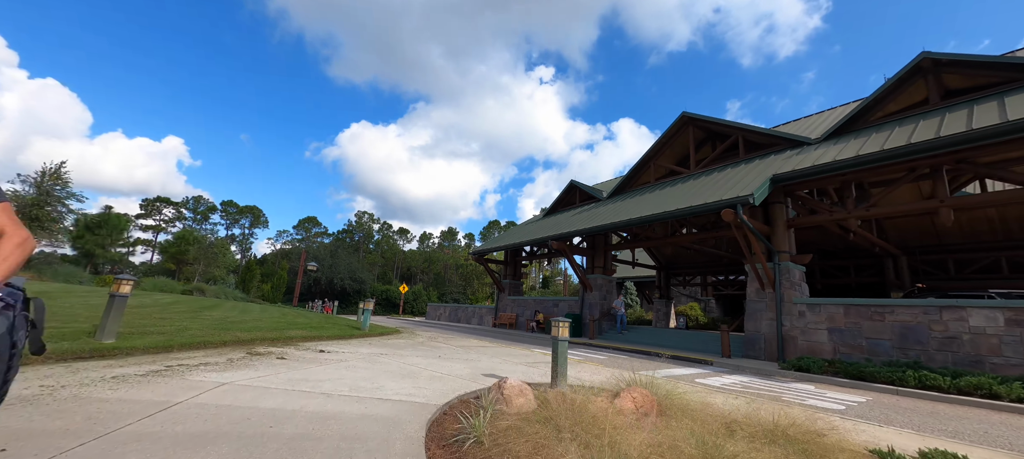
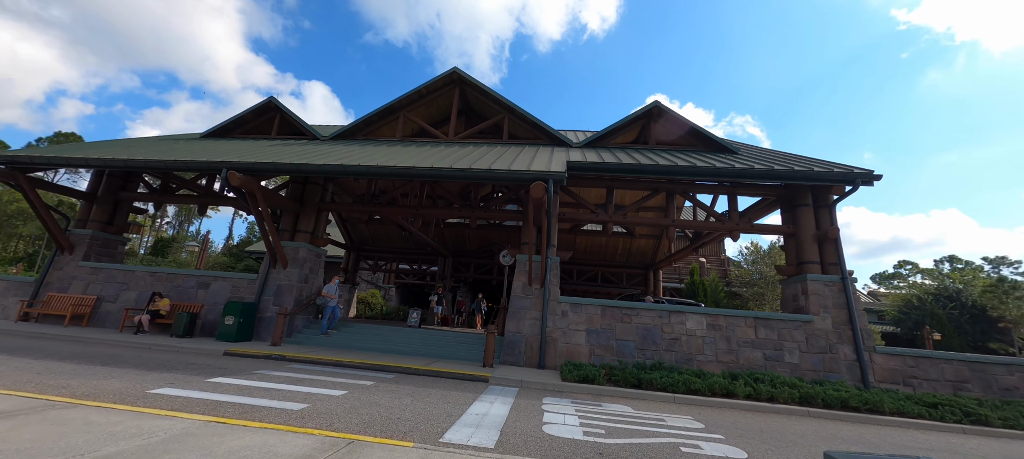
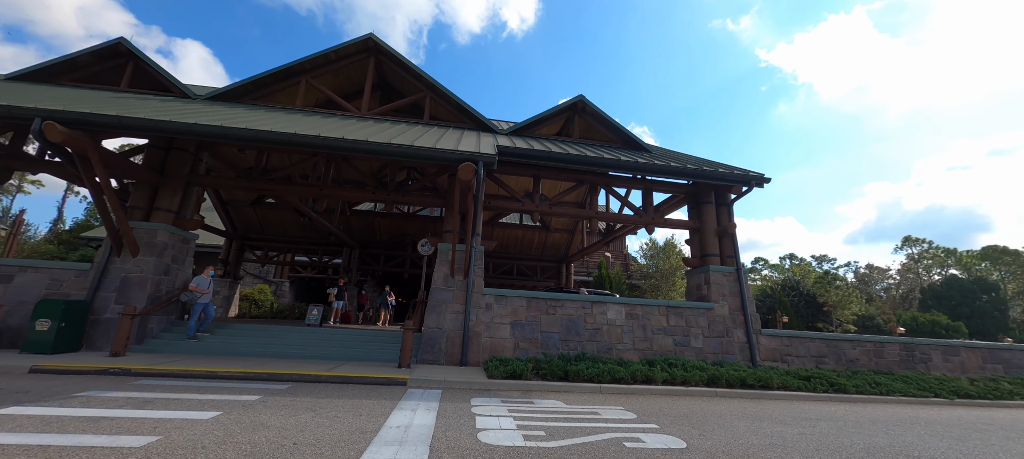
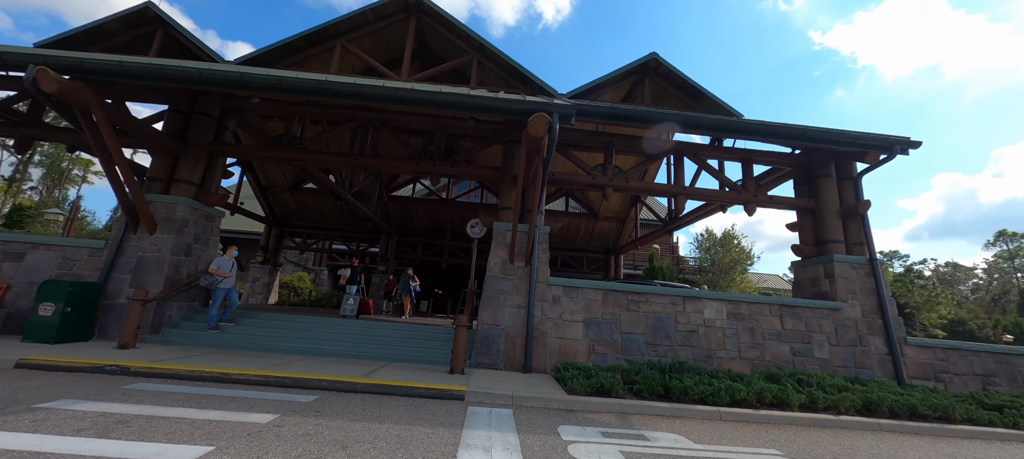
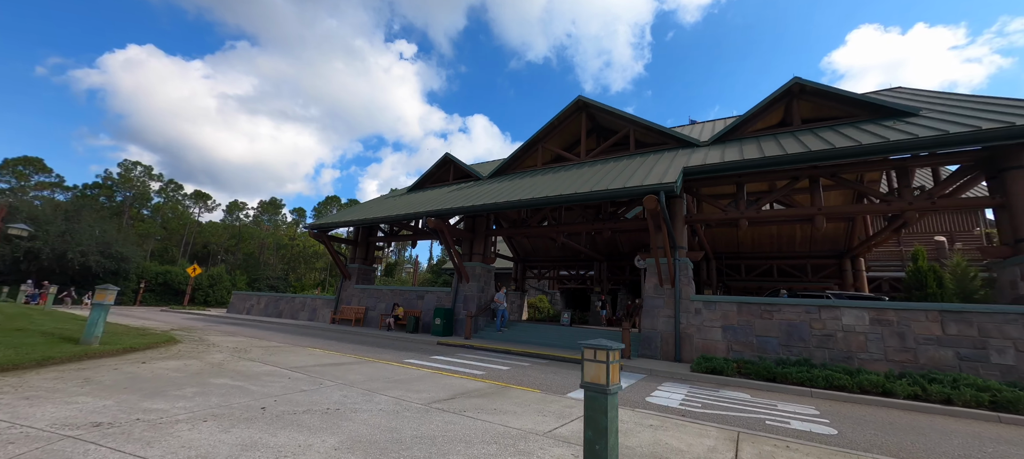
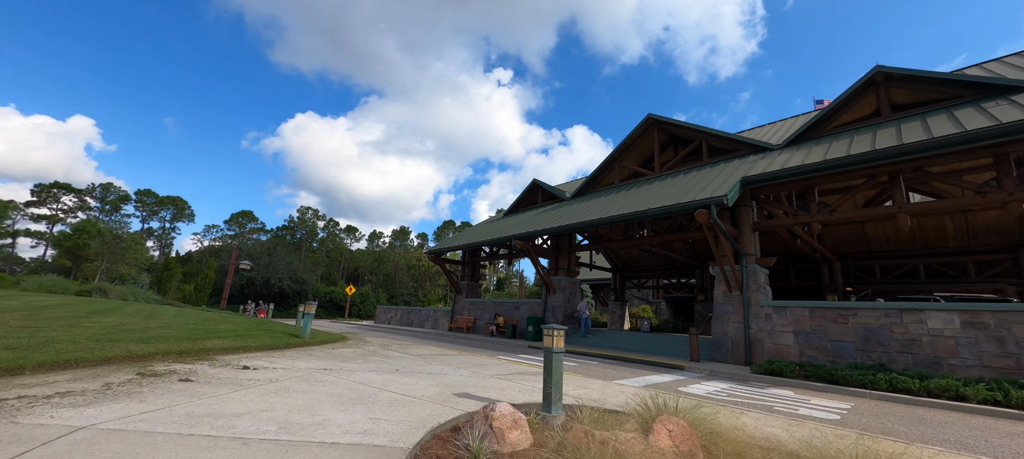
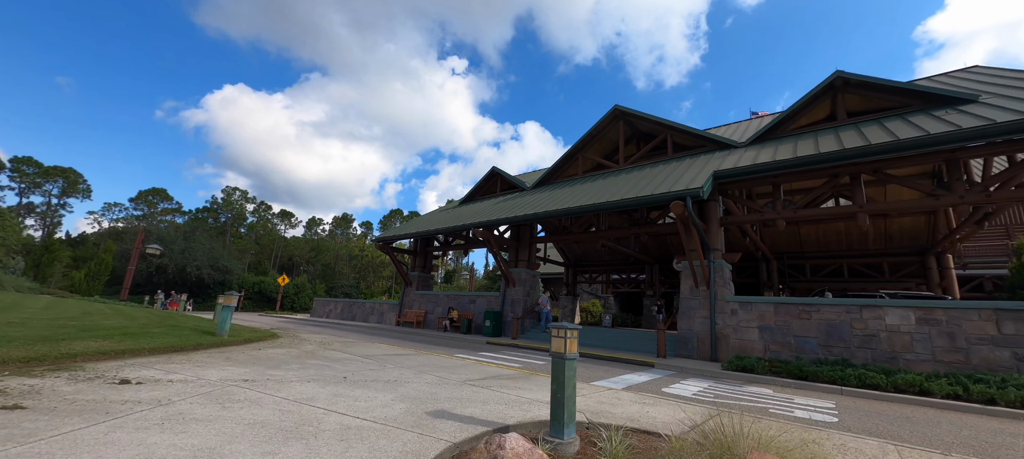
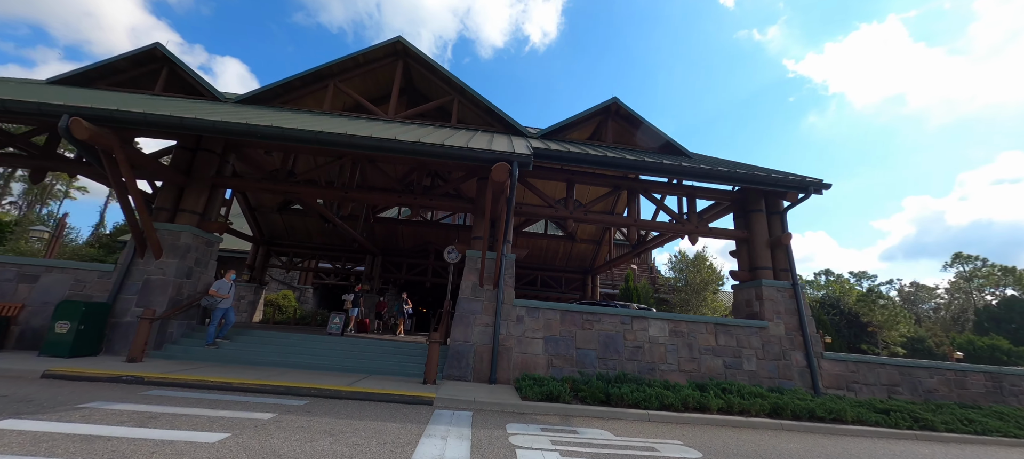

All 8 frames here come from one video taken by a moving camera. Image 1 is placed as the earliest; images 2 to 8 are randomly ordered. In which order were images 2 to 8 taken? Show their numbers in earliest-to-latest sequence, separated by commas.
6, 7, 5, 2, 3, 8, 4
